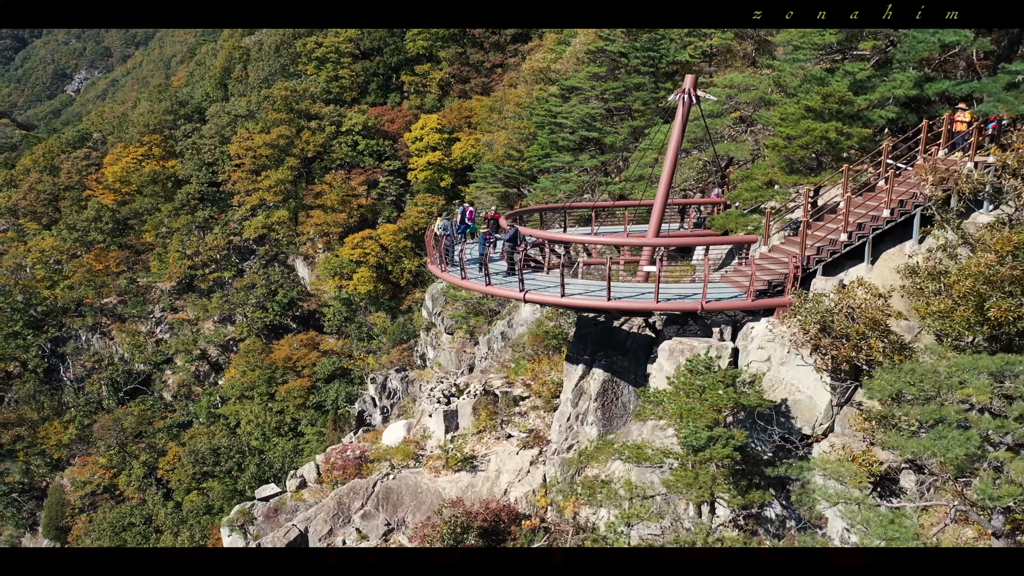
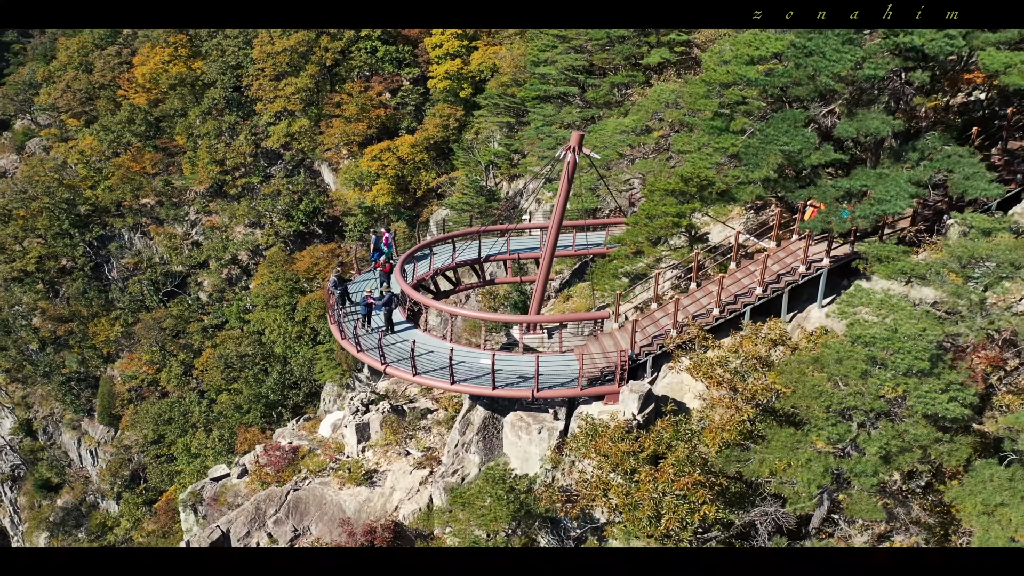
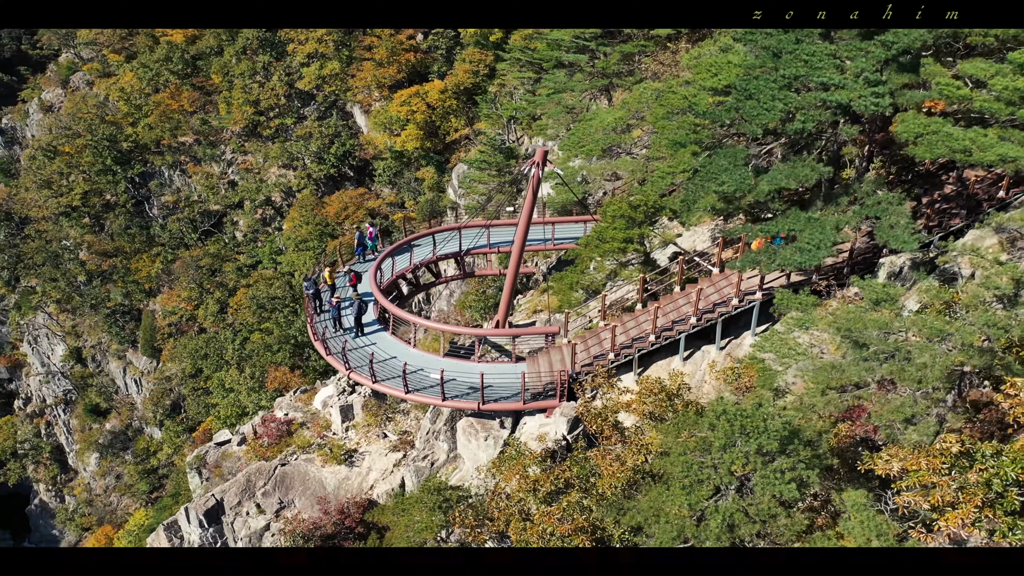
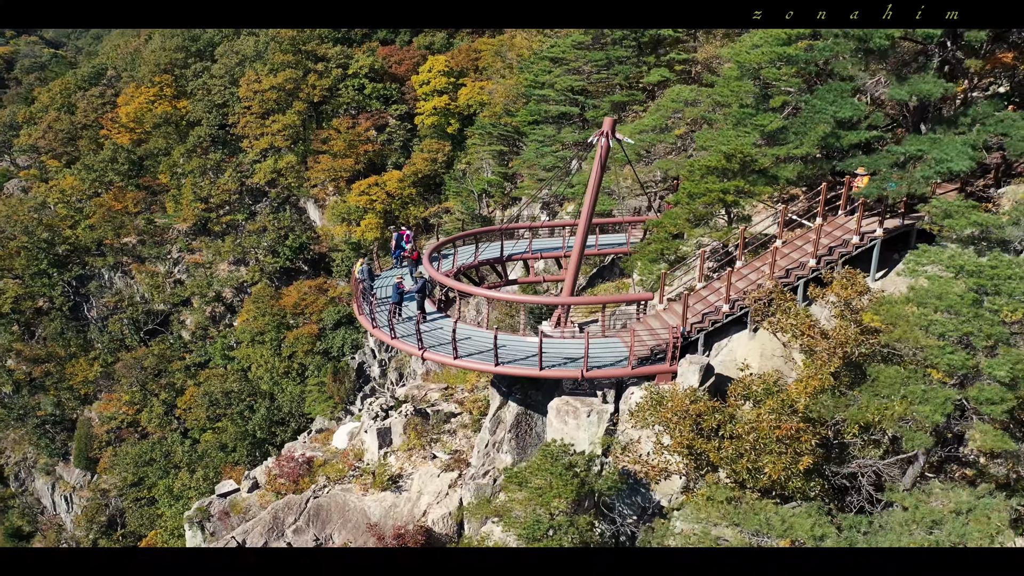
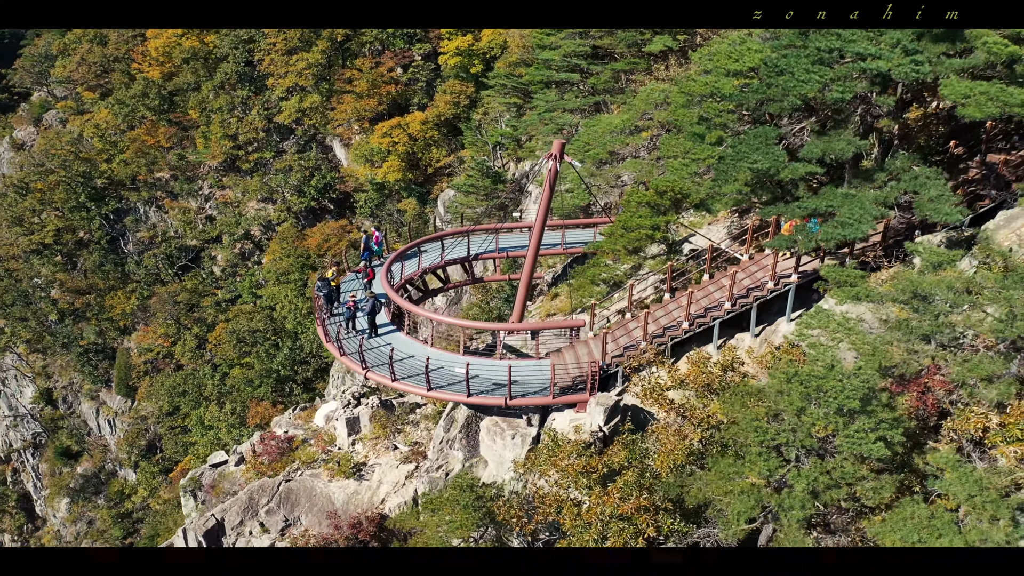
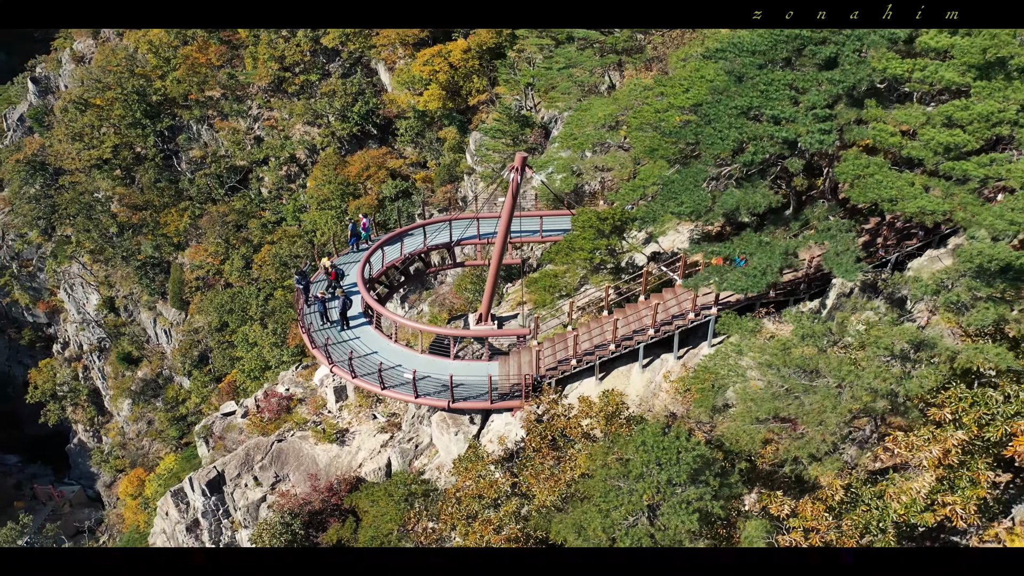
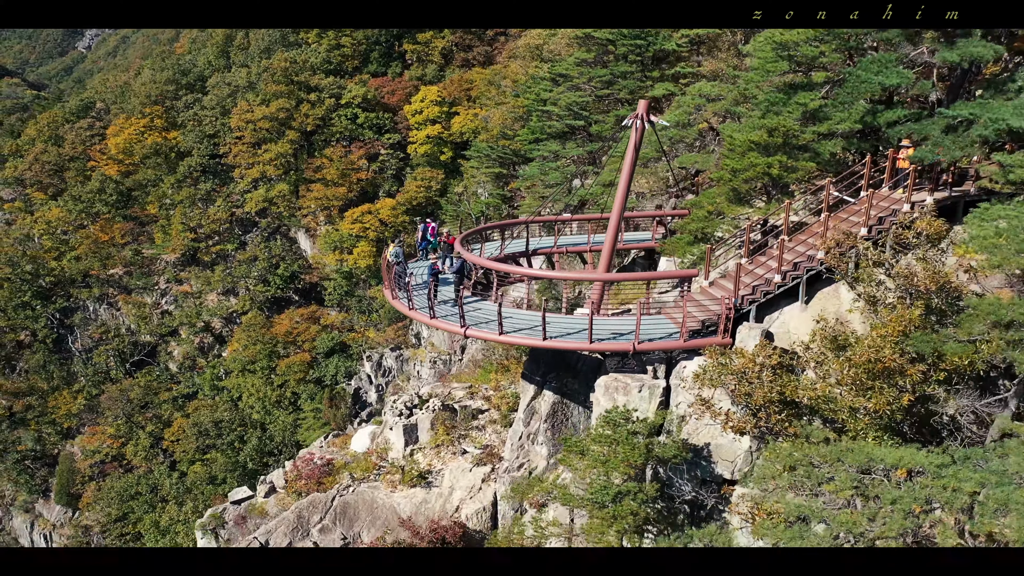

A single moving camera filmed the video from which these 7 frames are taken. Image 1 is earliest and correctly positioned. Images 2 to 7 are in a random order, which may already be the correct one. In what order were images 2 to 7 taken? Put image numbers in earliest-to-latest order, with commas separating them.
7, 4, 2, 5, 3, 6
